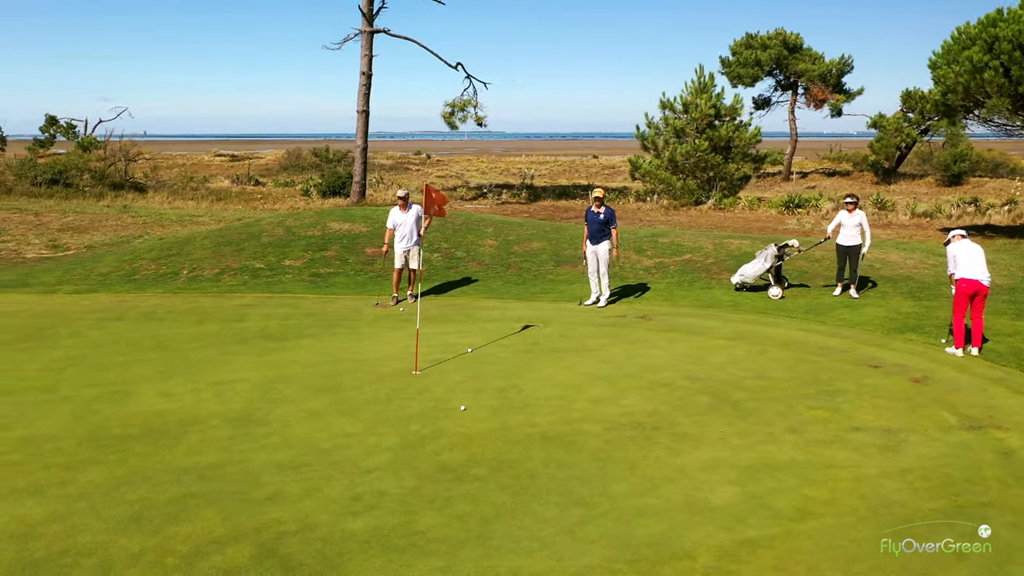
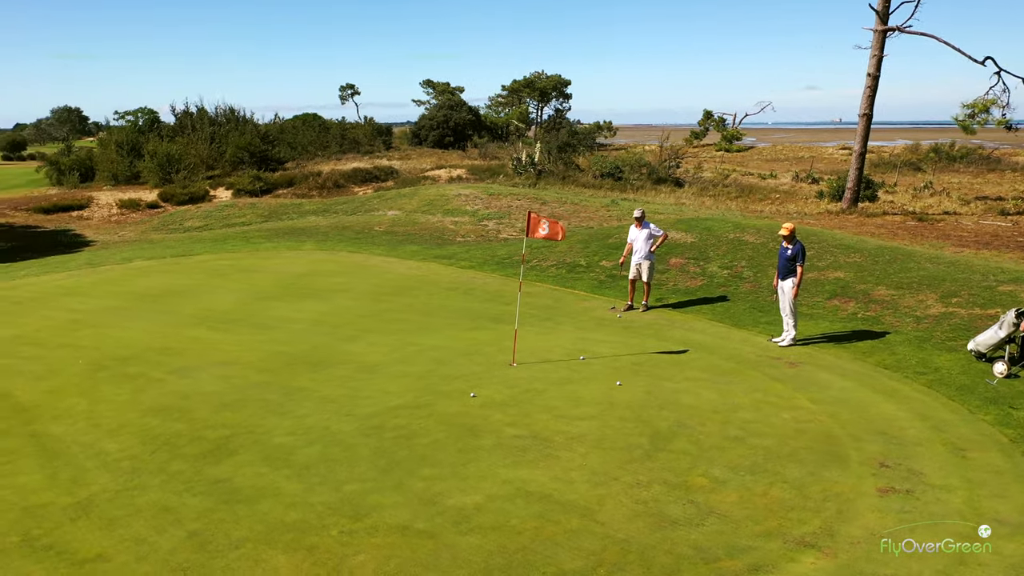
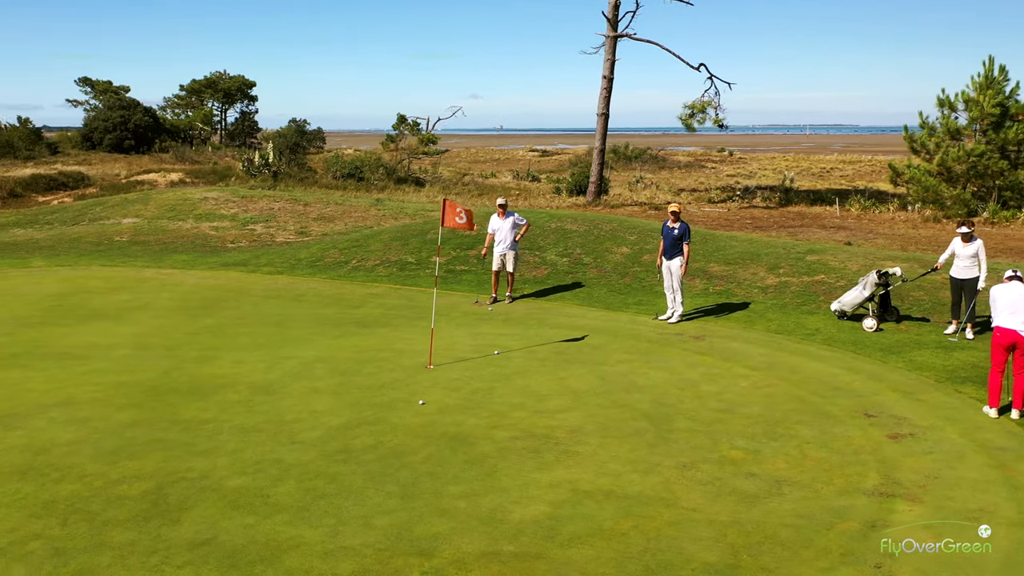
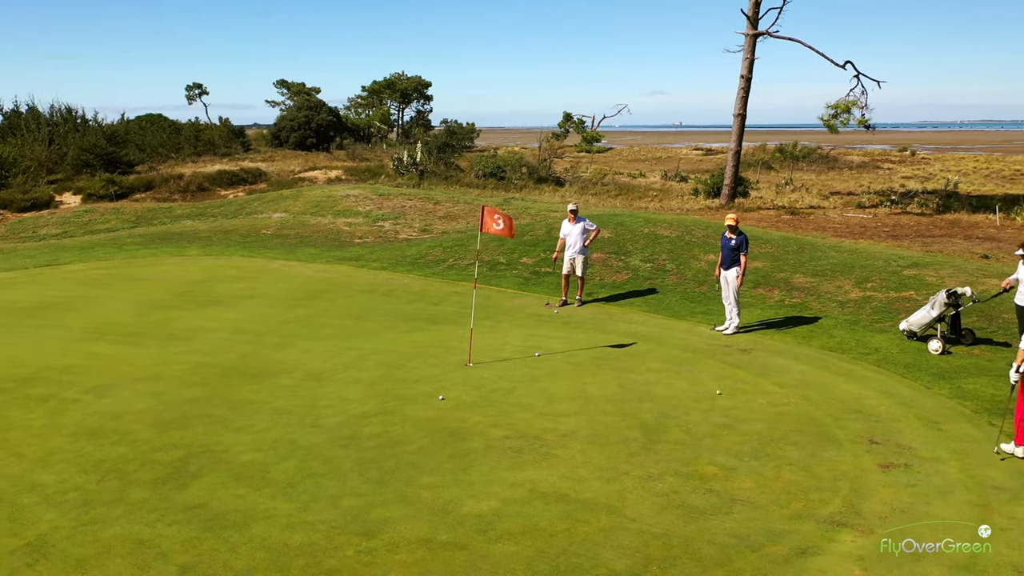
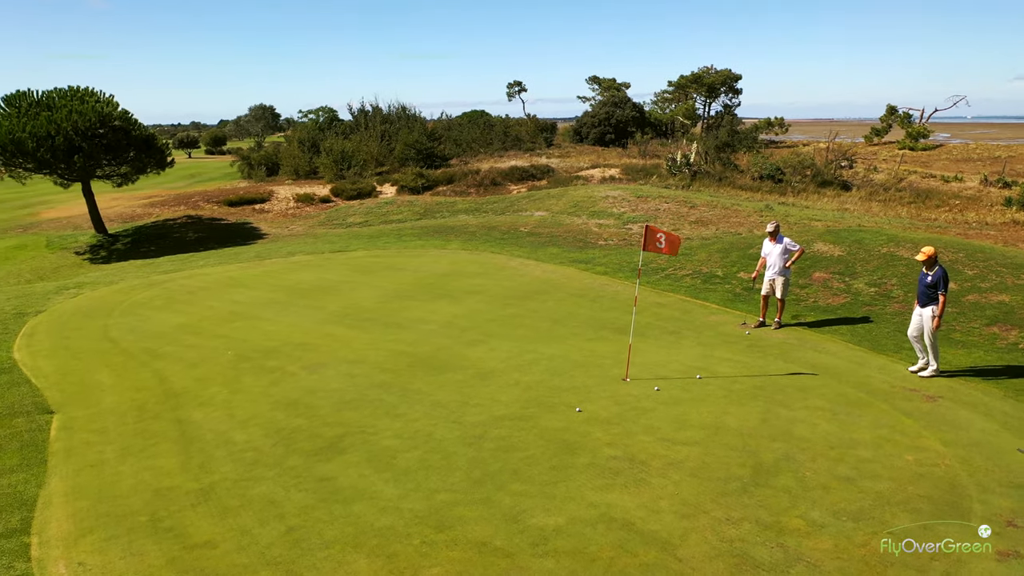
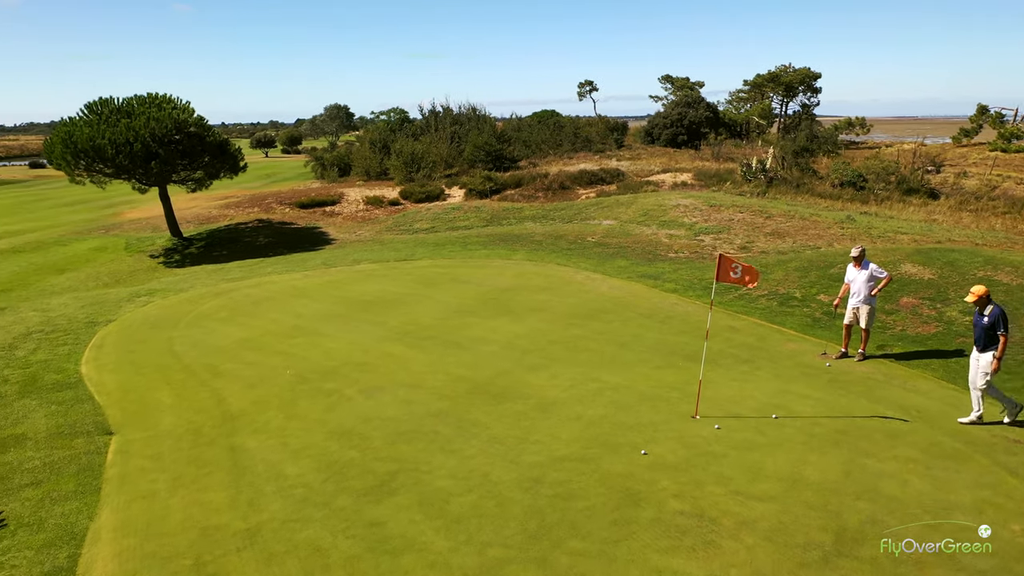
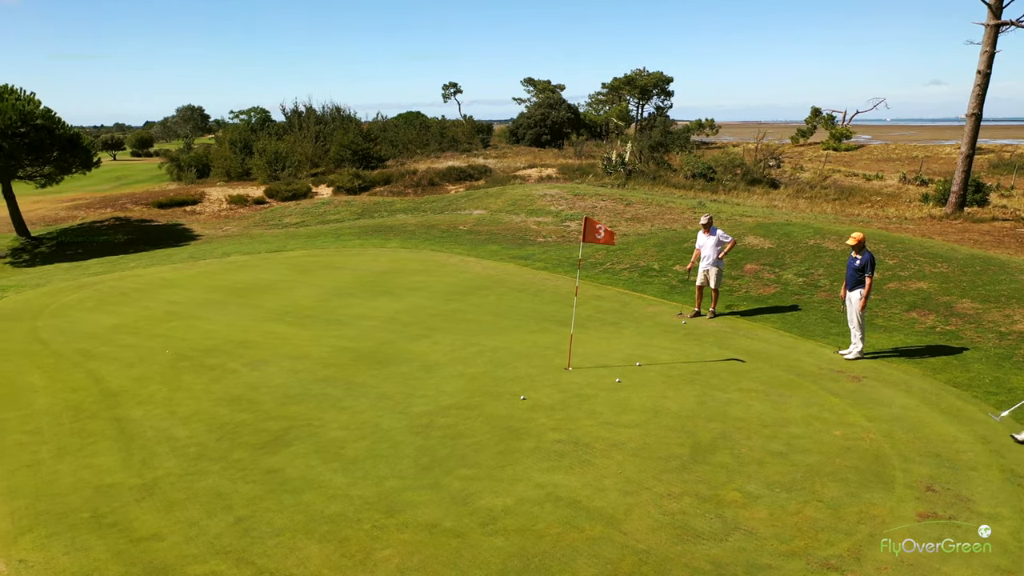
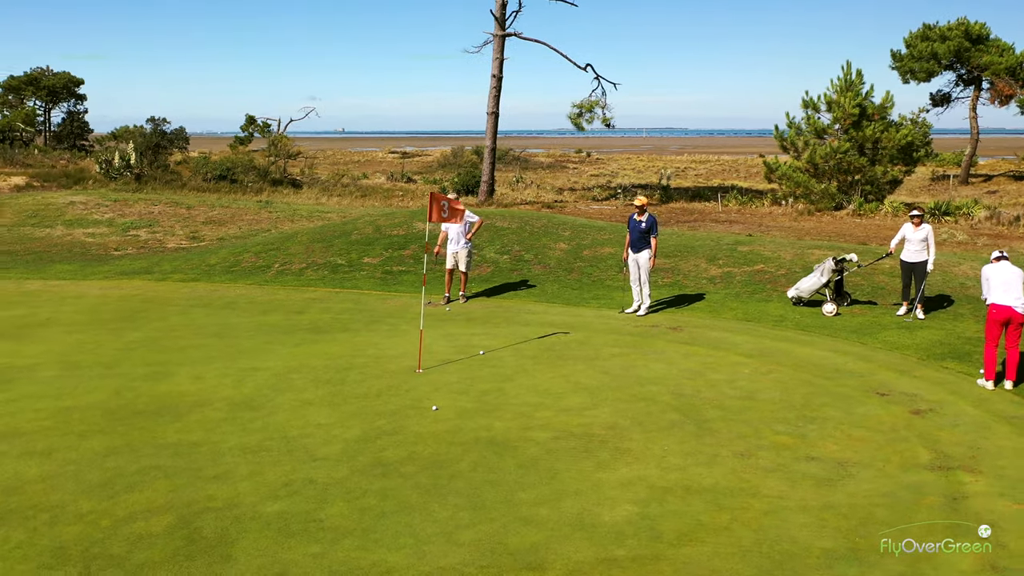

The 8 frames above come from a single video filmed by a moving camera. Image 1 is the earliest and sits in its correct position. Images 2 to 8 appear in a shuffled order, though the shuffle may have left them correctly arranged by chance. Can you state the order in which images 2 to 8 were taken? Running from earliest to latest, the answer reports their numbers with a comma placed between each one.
8, 3, 4, 2, 7, 5, 6
